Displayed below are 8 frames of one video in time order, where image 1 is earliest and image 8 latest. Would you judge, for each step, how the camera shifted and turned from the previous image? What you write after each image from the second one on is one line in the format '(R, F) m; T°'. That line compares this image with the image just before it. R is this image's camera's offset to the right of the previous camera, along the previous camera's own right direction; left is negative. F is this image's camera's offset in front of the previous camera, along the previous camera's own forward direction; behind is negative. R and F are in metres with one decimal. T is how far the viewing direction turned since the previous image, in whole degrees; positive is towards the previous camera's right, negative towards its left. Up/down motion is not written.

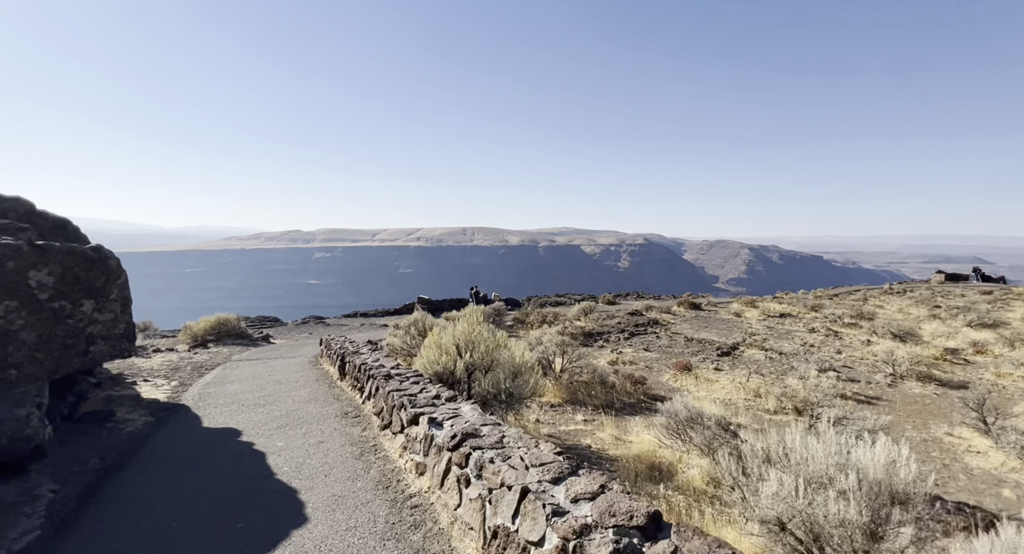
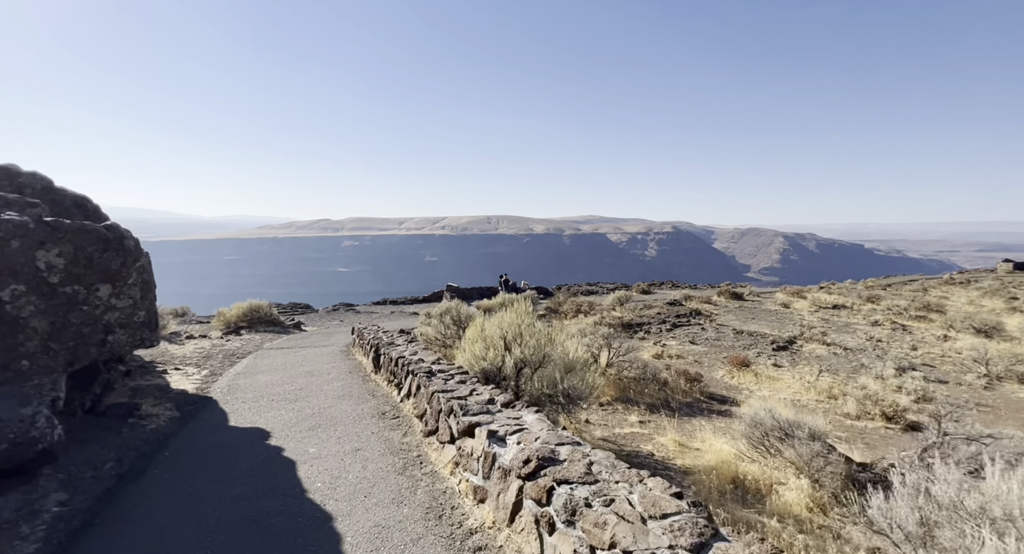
(-0.3, +0.7) m; -3°
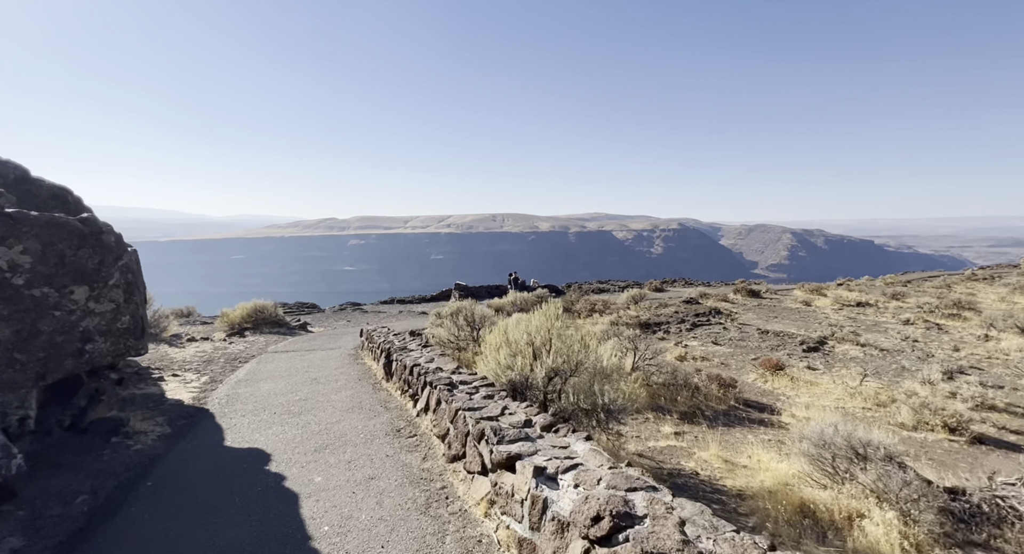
(-0.2, +0.6) m; -1°
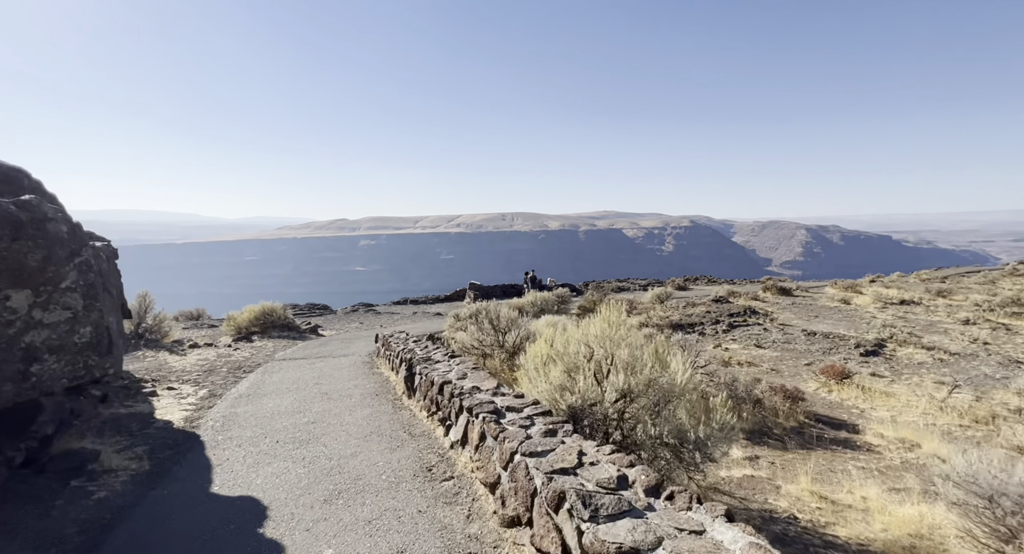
(-0.4, +1.0) m; -1°
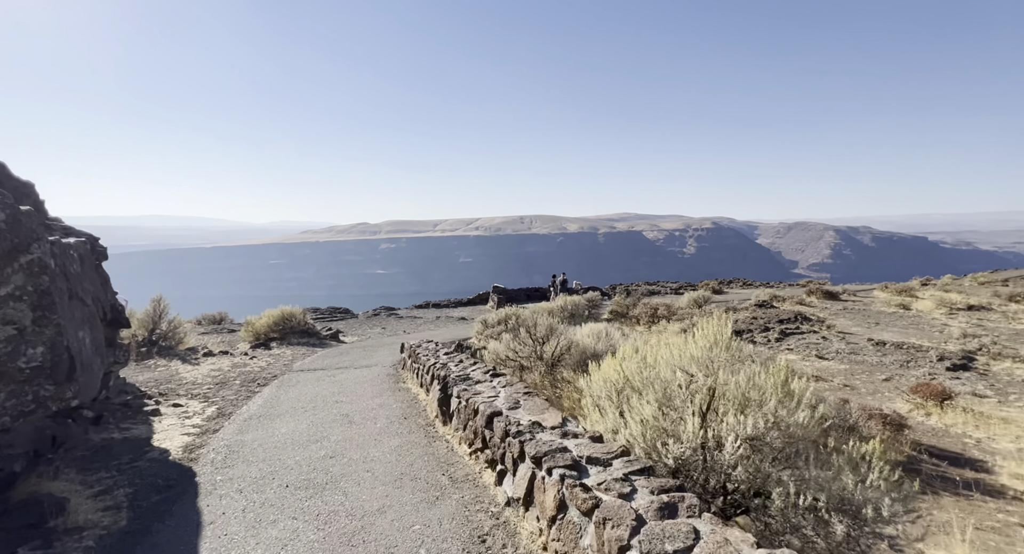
(-0.3, +1.0) m; -2°
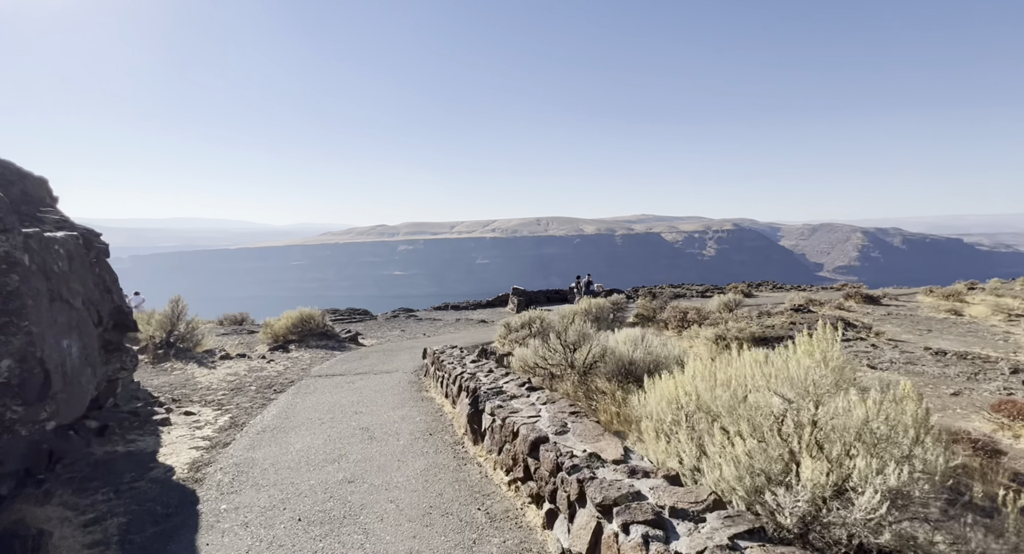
(-0.2, +0.6) m; -2°
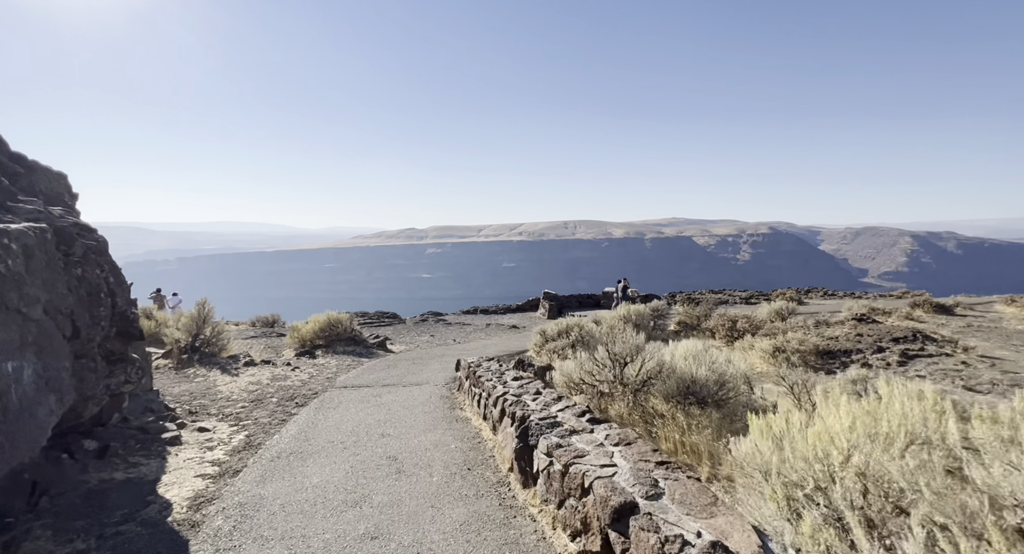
(-0.2, +0.8) m; -3°
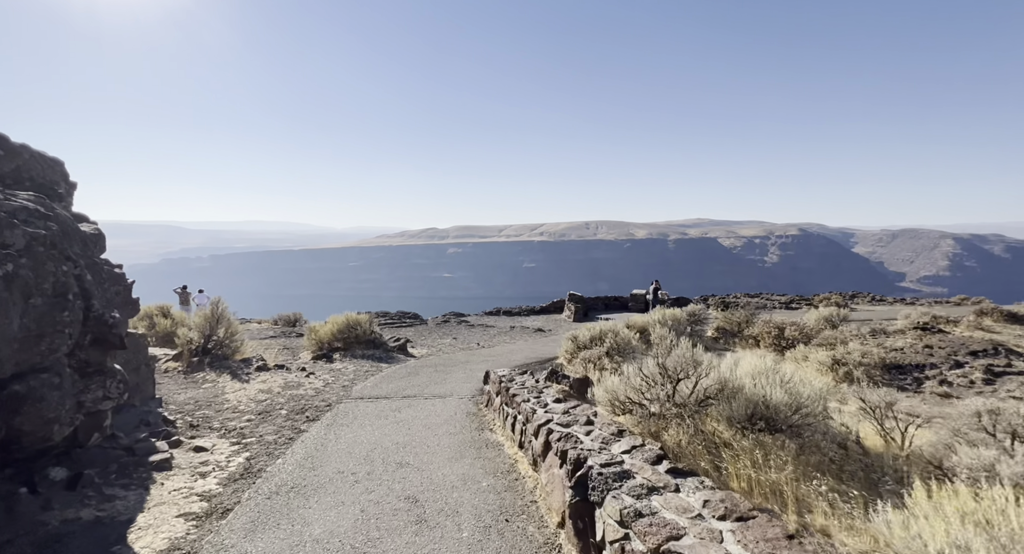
(-0.2, +0.9) m; -3°
